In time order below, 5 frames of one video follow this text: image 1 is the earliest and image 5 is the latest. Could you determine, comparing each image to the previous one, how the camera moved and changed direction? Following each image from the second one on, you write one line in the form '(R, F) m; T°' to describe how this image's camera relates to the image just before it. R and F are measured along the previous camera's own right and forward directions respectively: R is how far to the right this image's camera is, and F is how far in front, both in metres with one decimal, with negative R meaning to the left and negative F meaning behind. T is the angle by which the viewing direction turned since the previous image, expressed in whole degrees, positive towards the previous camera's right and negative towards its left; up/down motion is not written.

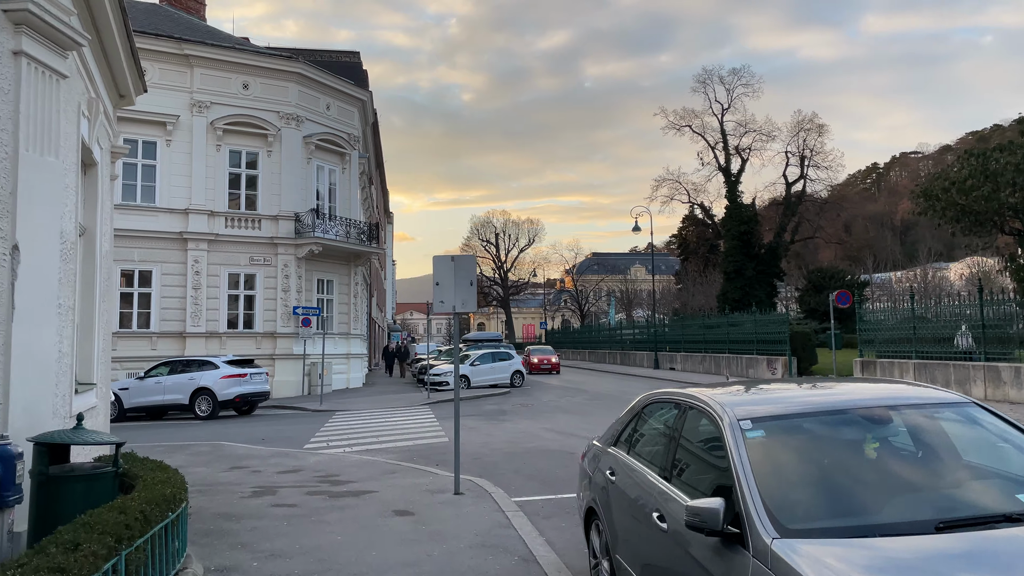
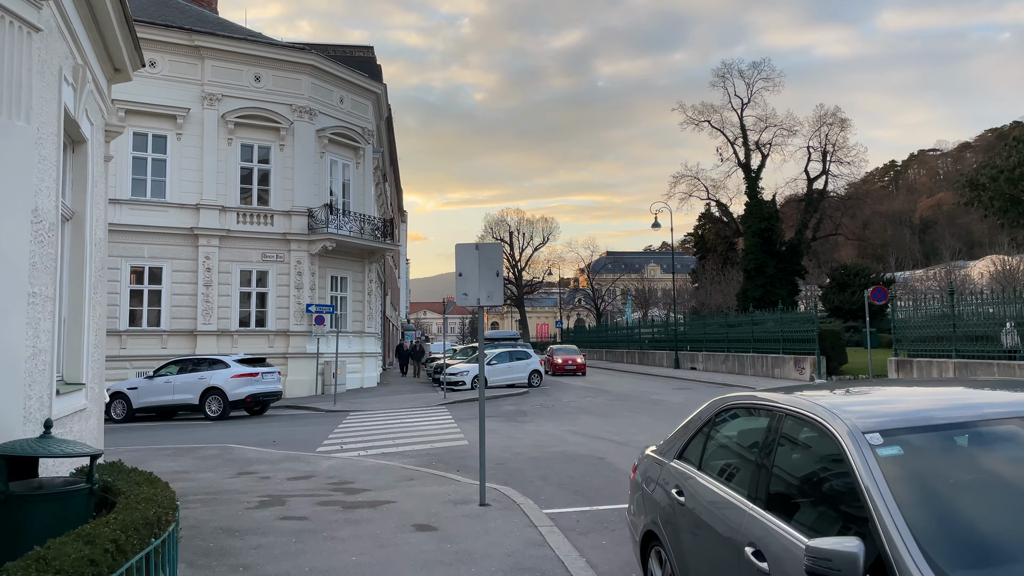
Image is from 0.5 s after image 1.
(-0.2, +0.8) m; -1°
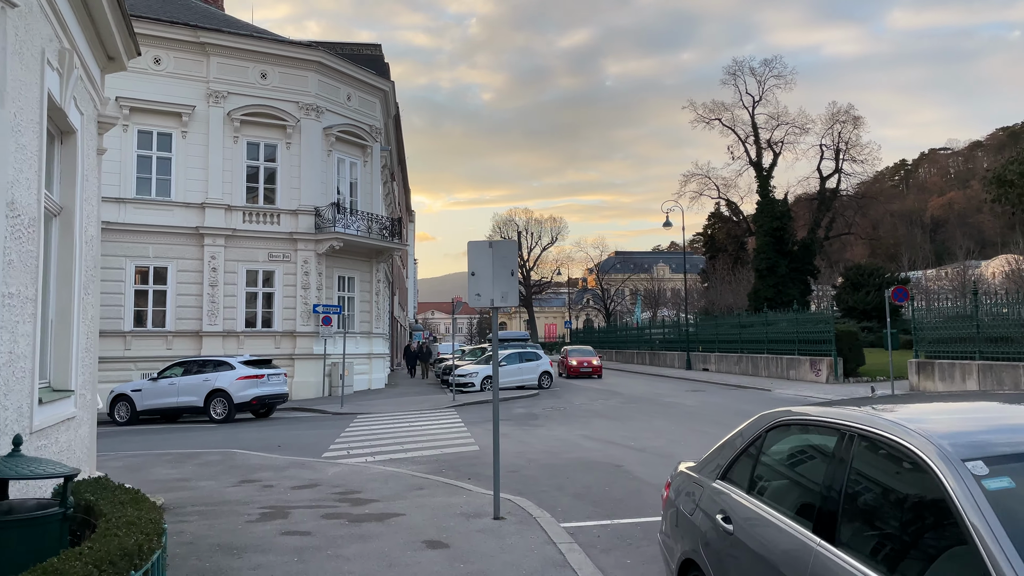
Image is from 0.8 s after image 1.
(-0.1, +0.4) m; -1°
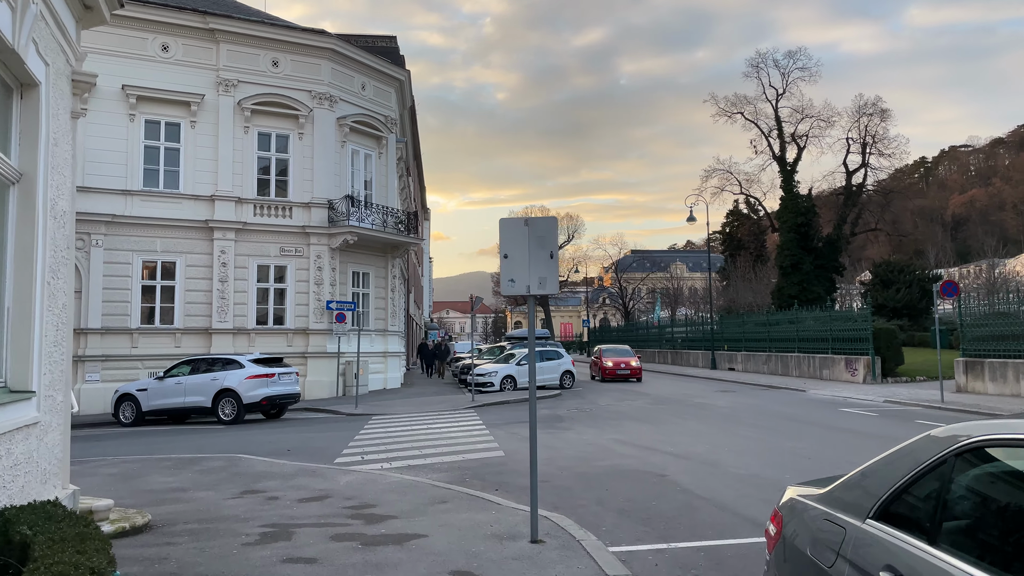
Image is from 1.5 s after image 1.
(-0.2, +1.0) m; -1°
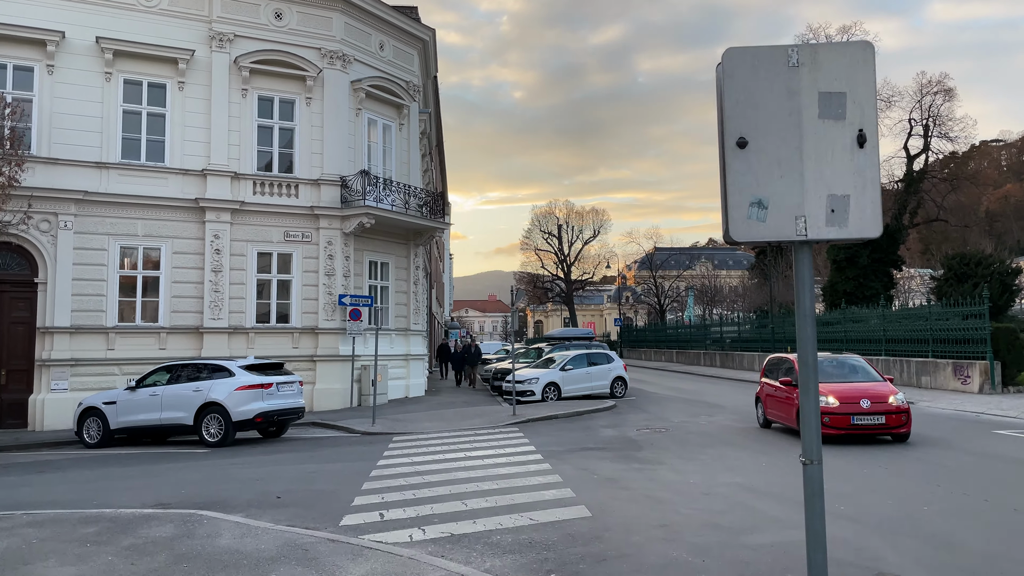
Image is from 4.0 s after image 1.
(-0.7, +3.7) m; -1°
